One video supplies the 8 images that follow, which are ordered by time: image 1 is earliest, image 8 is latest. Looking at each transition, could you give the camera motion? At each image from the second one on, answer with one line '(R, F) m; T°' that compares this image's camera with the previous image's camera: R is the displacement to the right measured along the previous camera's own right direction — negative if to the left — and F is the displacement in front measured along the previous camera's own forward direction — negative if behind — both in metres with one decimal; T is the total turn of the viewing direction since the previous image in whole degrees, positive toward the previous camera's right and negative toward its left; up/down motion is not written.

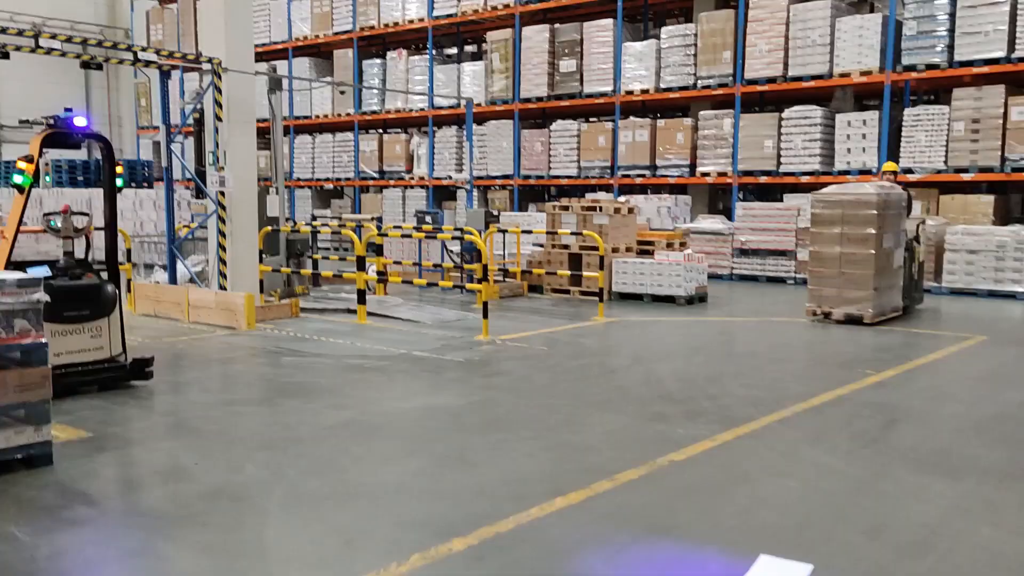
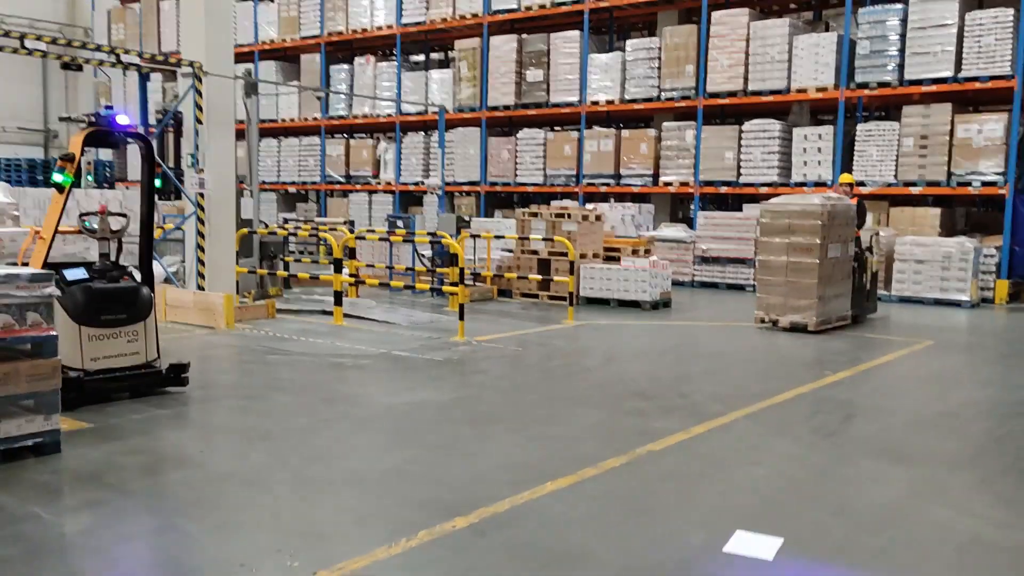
(-0.2, -0.3) m; +3°
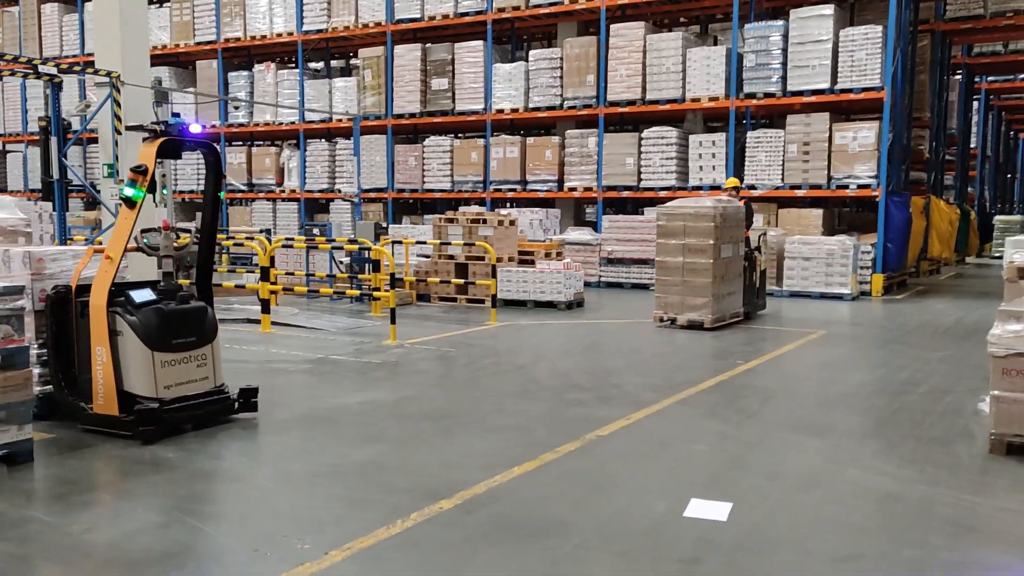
(-0.3, -0.3) m; +7°
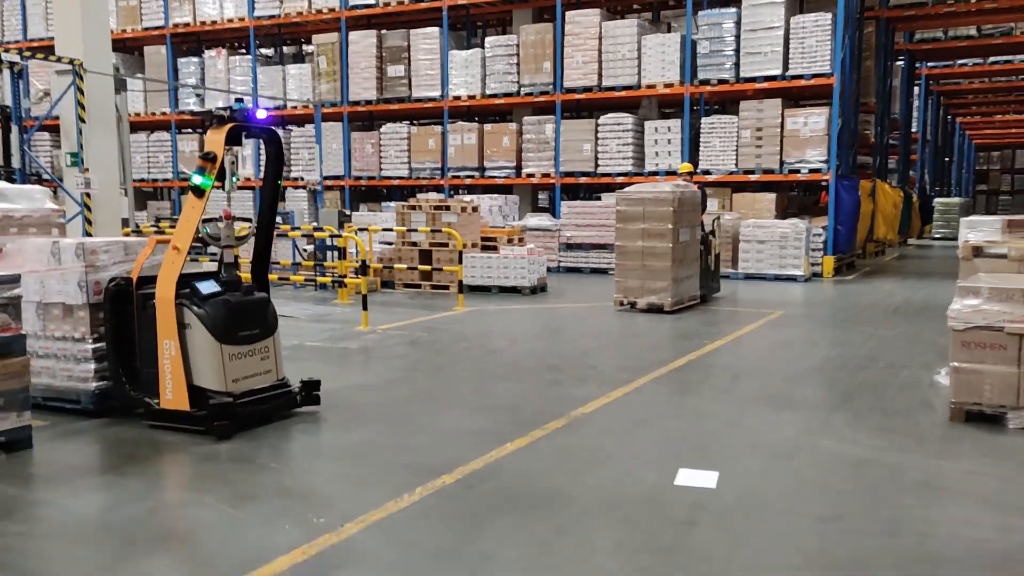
(-0.2, -0.1) m; +3°
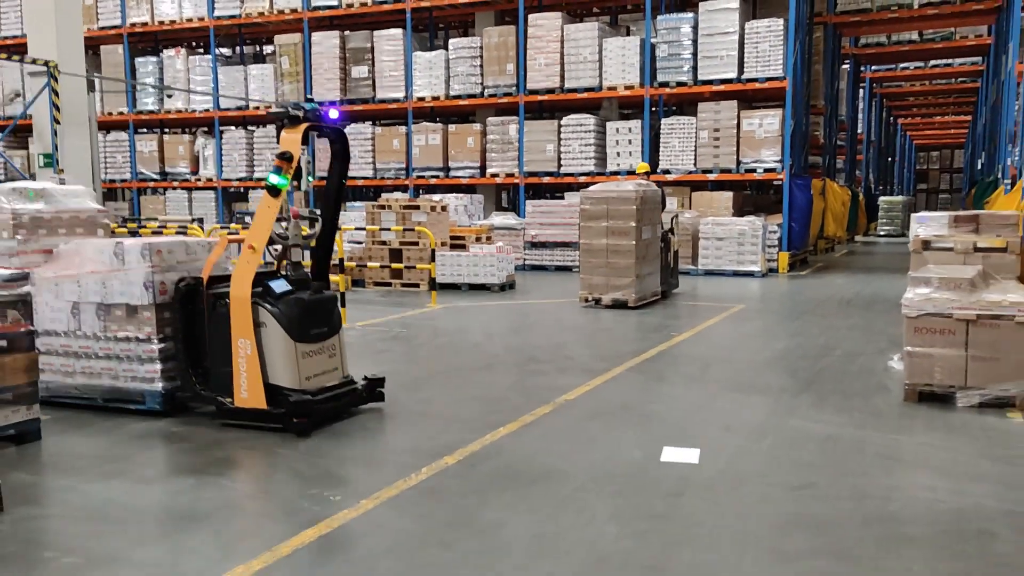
(-0.2, -0.3) m; +3°
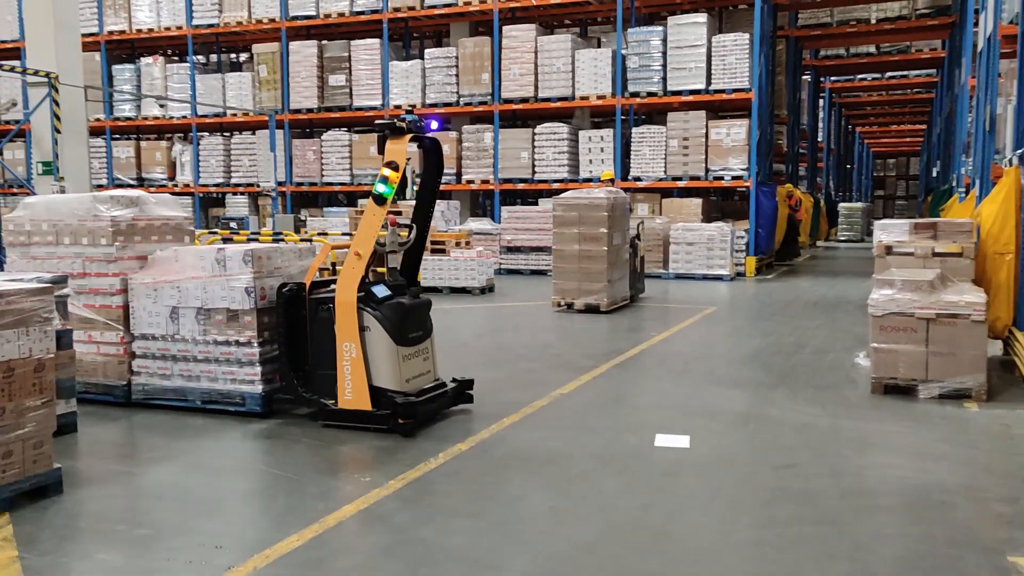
(-0.2, -0.3) m; +2°
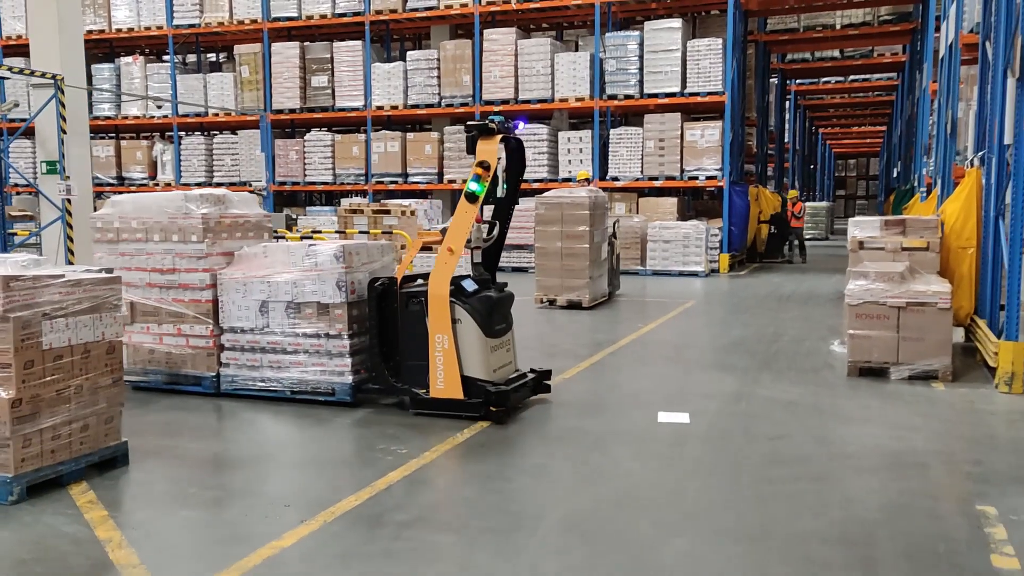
(-0.3, -0.4) m; +2°
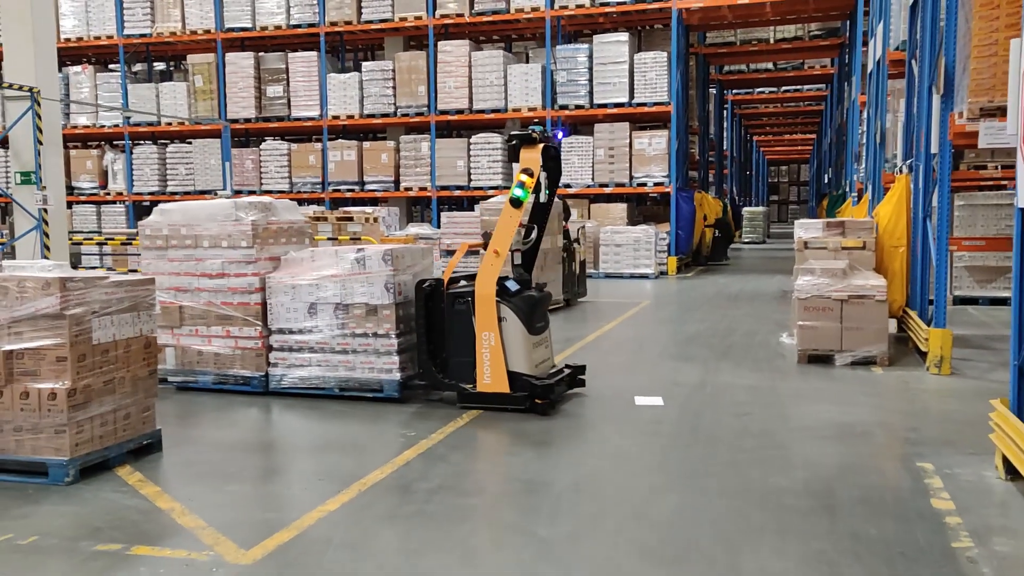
(-0.3, -0.4) m; +4°
